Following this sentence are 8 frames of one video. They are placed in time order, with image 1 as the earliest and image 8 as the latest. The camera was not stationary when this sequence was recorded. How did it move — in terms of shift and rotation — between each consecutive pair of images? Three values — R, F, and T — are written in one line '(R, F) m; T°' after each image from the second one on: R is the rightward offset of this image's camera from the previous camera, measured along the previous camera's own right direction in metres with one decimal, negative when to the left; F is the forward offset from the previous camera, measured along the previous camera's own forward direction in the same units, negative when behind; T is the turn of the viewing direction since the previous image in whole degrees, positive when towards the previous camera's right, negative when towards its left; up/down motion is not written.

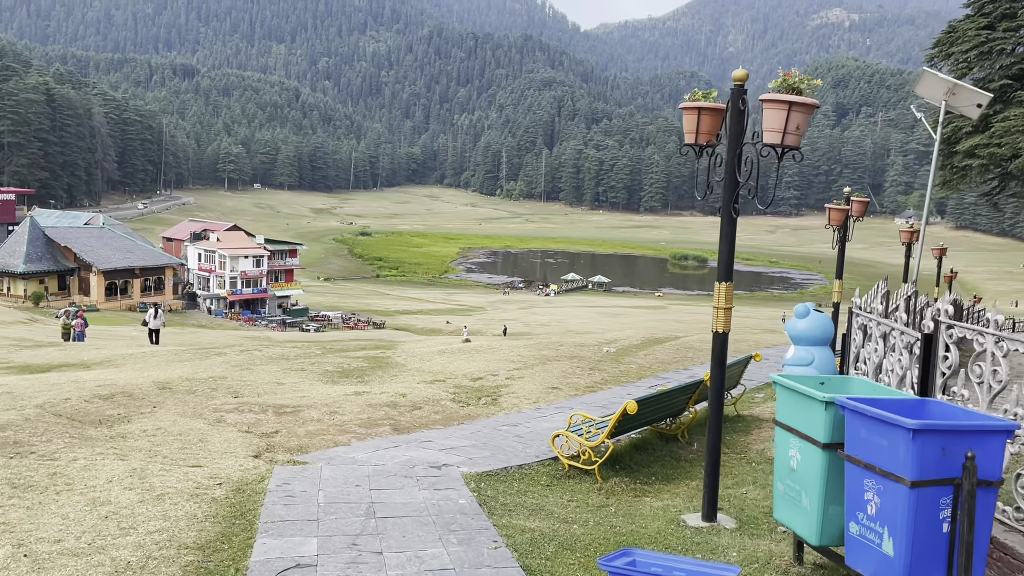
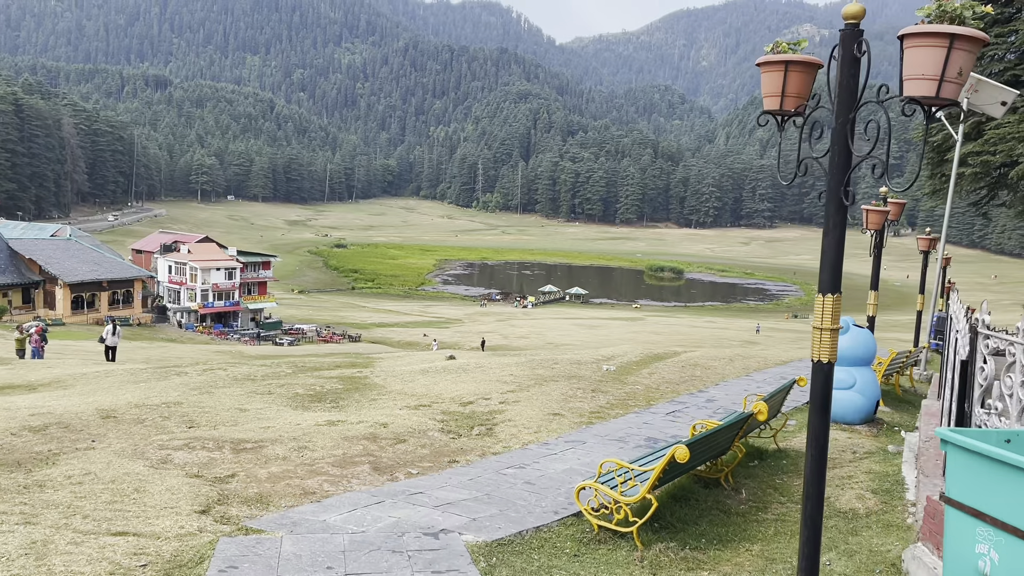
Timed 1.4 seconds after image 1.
(-0.2, +1.3) m; +2°
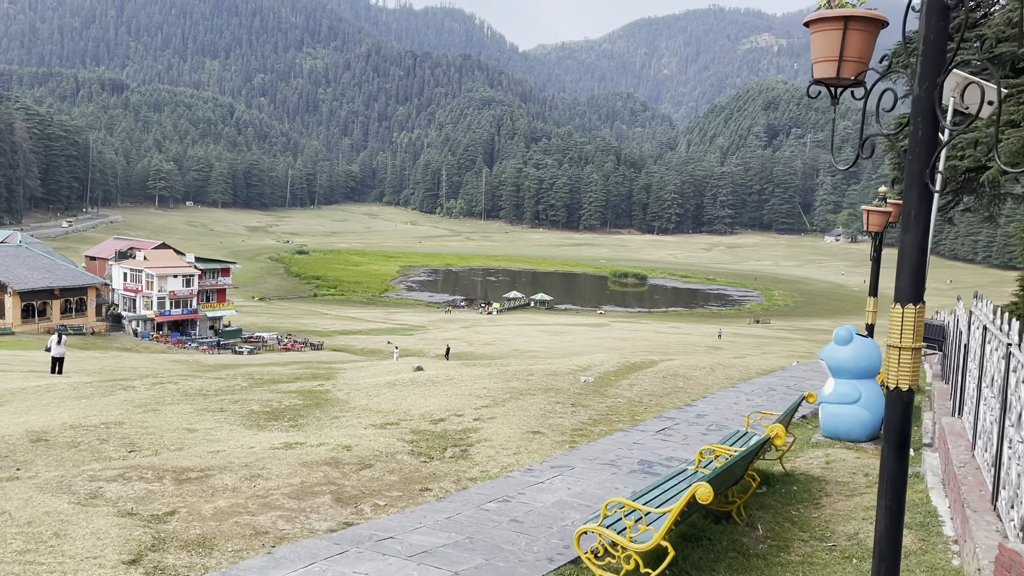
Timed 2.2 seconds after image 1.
(-0.1, +0.8) m; +3°
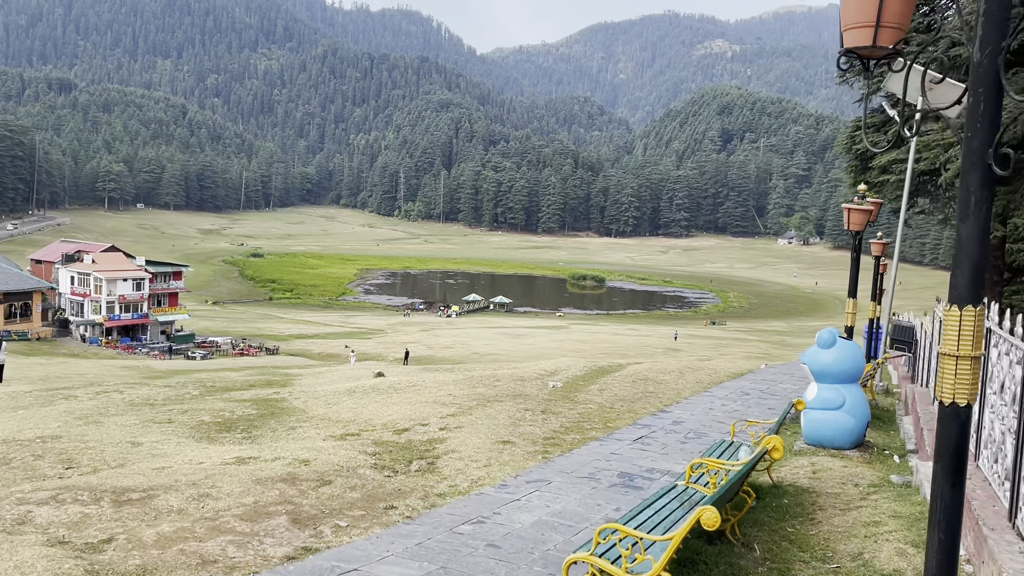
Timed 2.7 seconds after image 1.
(-0.1, +0.5) m; +3°
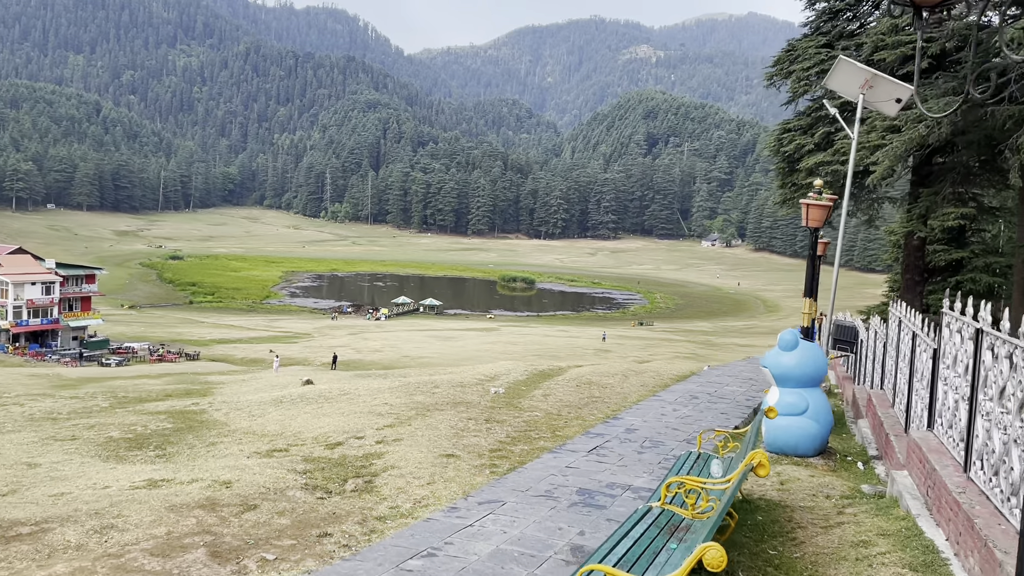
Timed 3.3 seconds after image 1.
(-0.1, +0.6) m; +5°
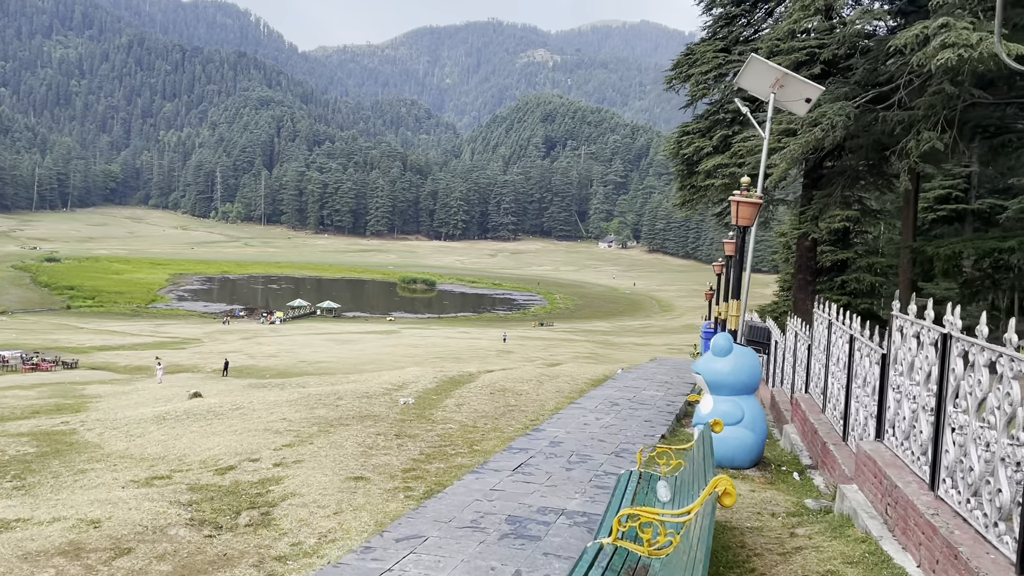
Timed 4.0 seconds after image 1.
(-0.1, +0.7) m; +7°
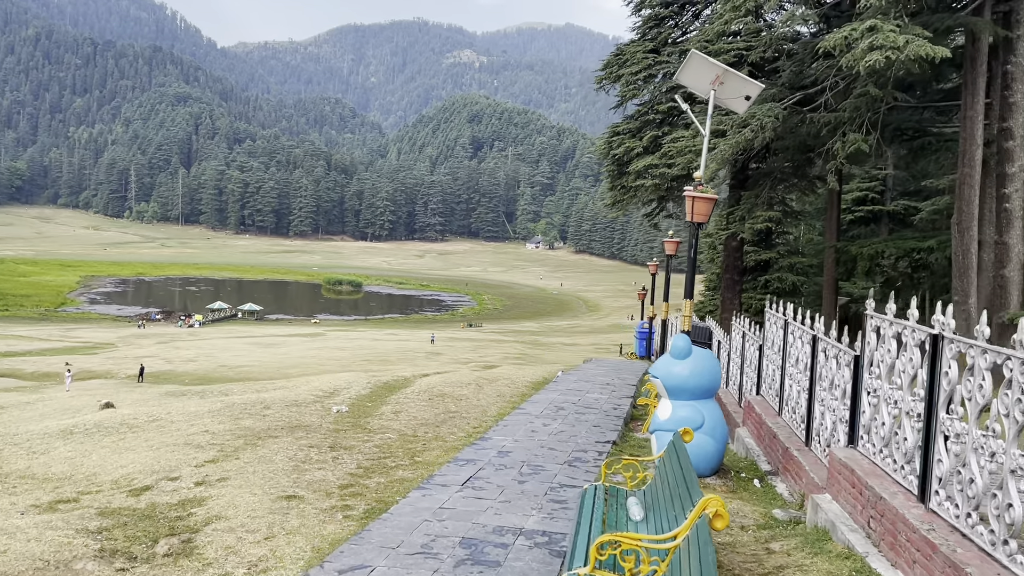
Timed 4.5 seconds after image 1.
(-0.2, +0.5) m; +5°
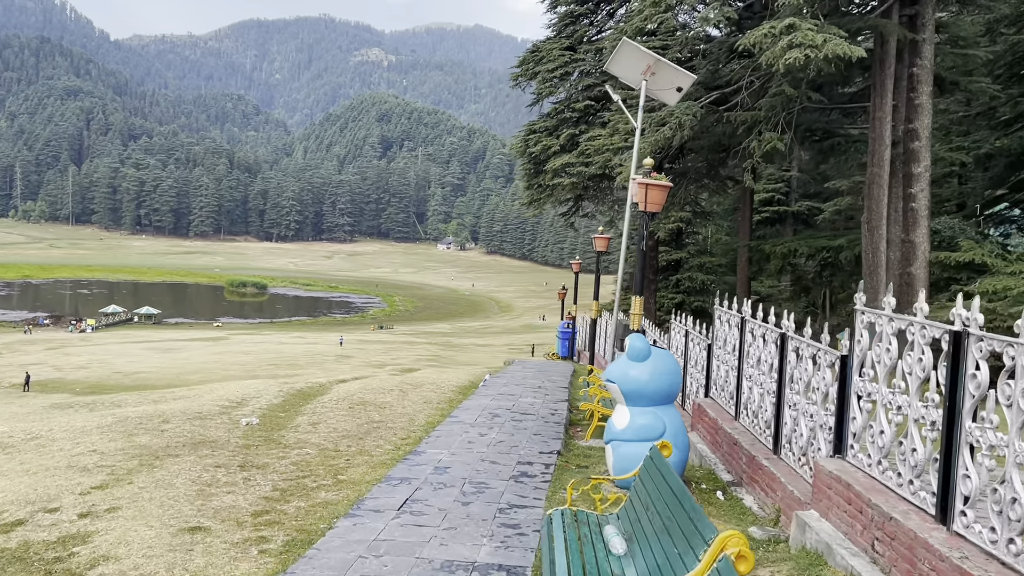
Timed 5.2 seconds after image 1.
(-0.2, +0.8) m; +6°
